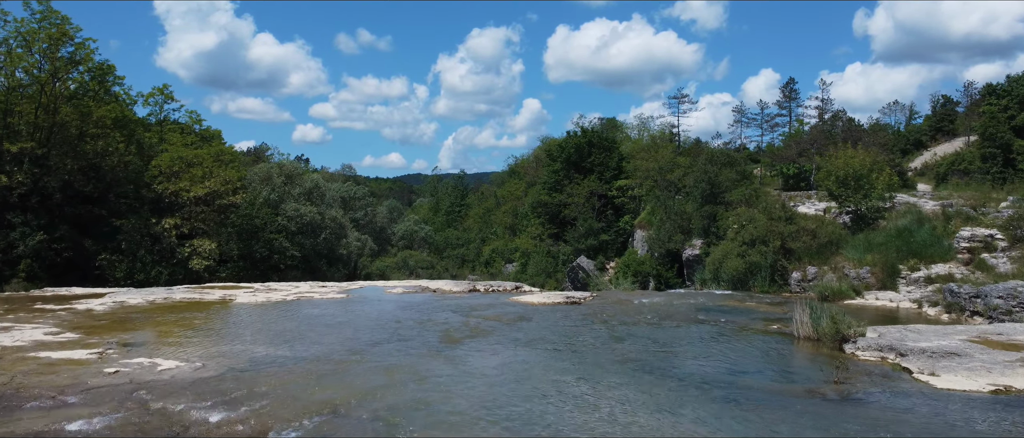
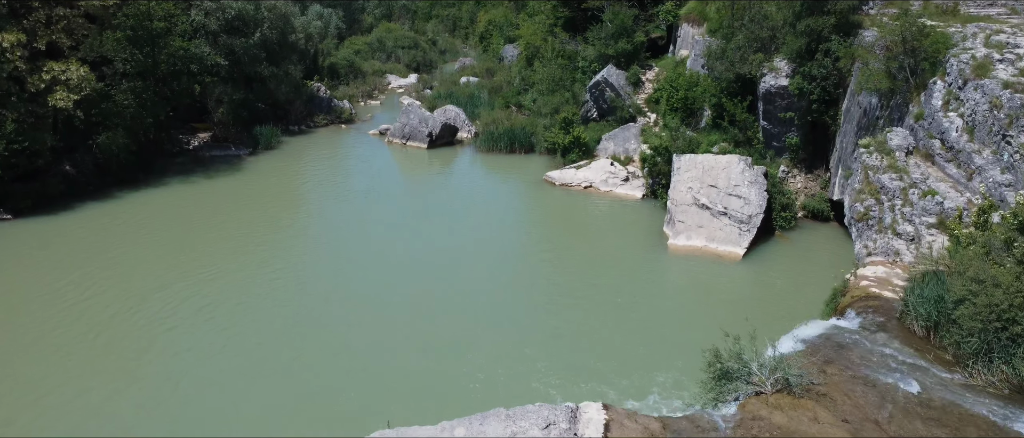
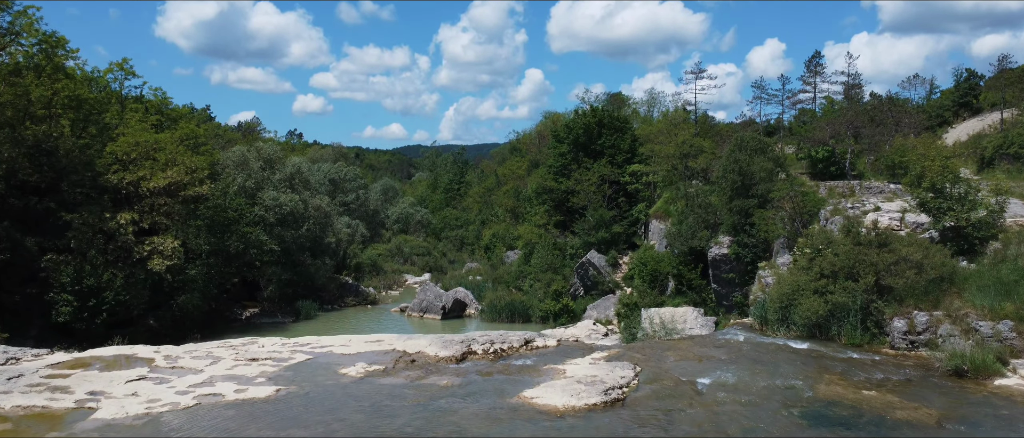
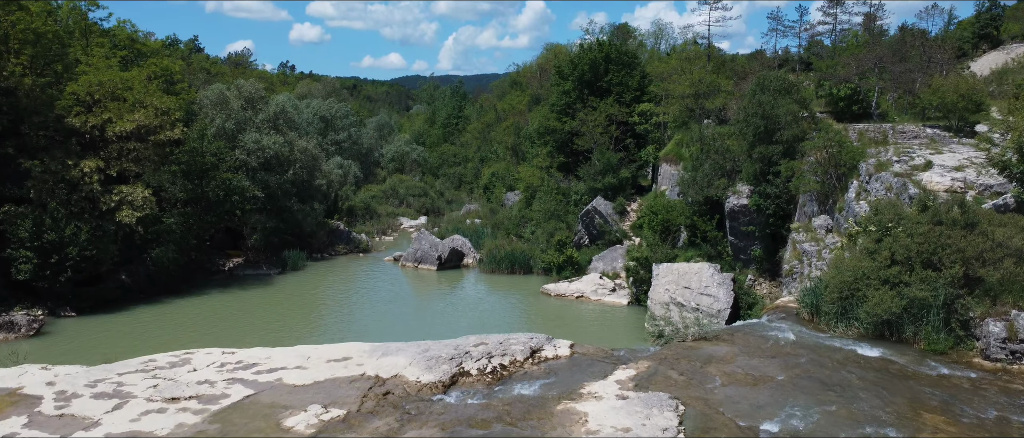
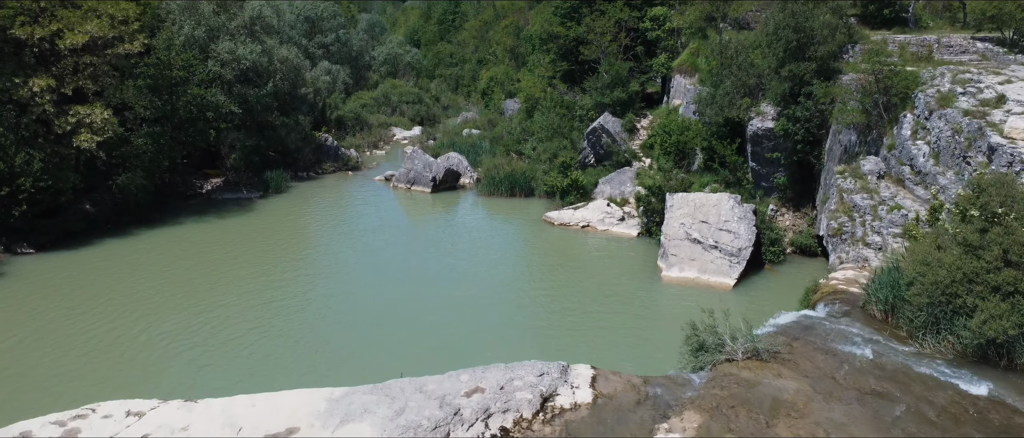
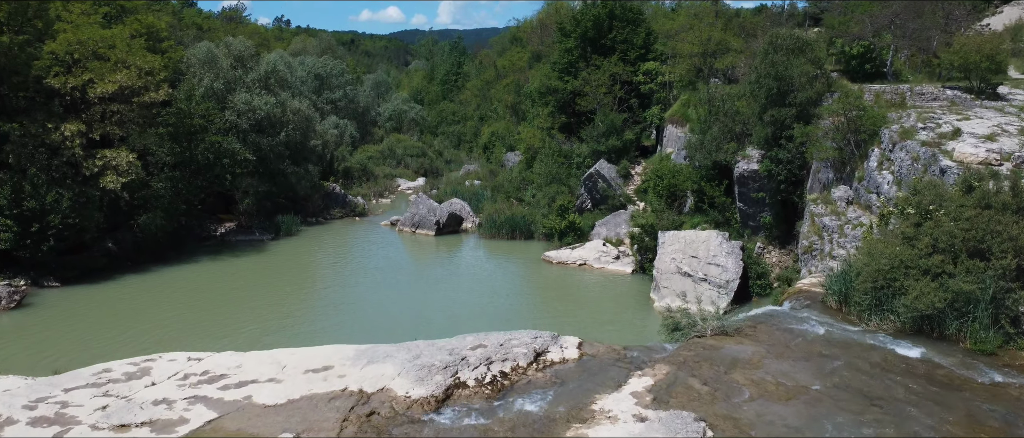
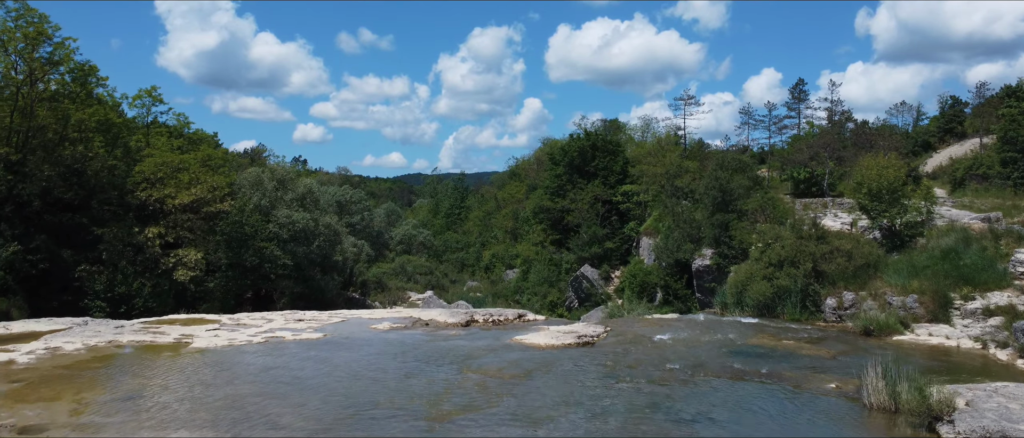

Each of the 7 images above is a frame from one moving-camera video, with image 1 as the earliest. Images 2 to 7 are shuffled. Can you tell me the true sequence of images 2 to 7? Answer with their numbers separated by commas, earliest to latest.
7, 3, 4, 6, 5, 2
